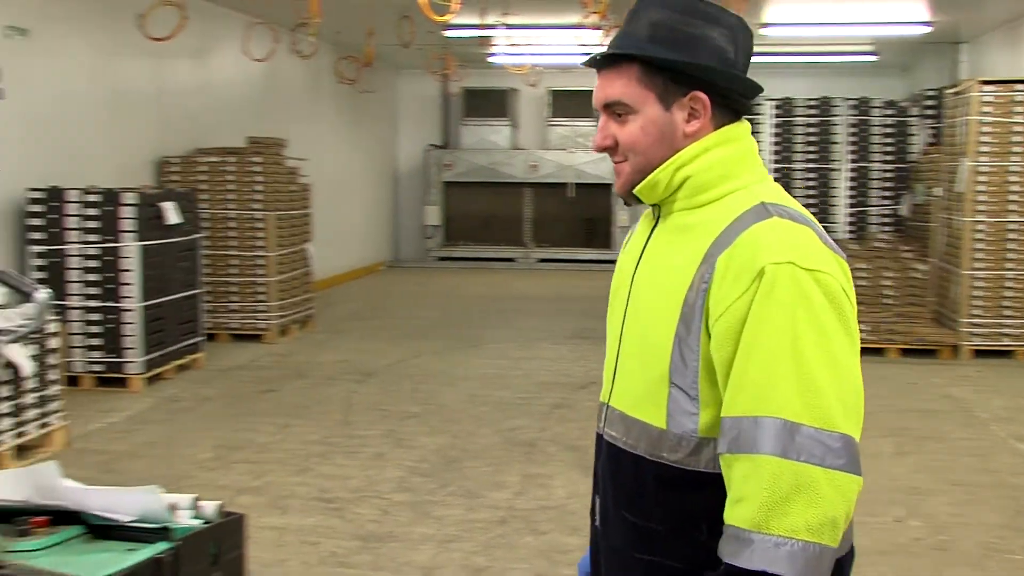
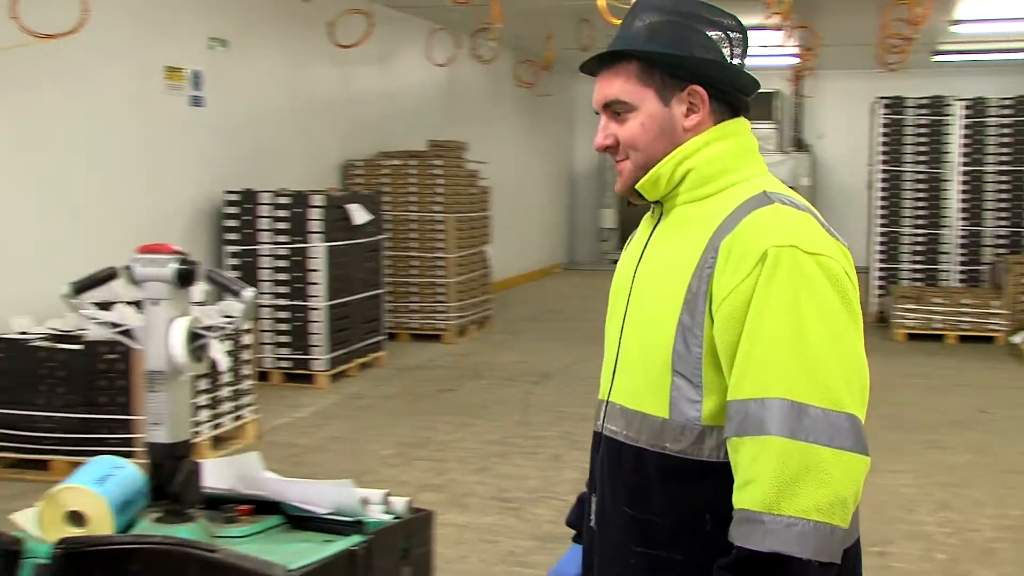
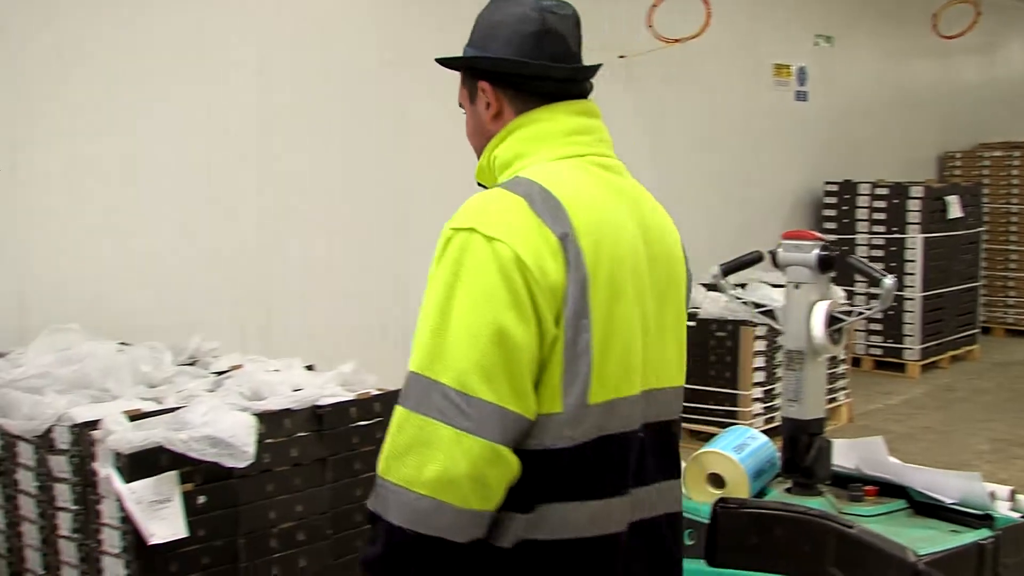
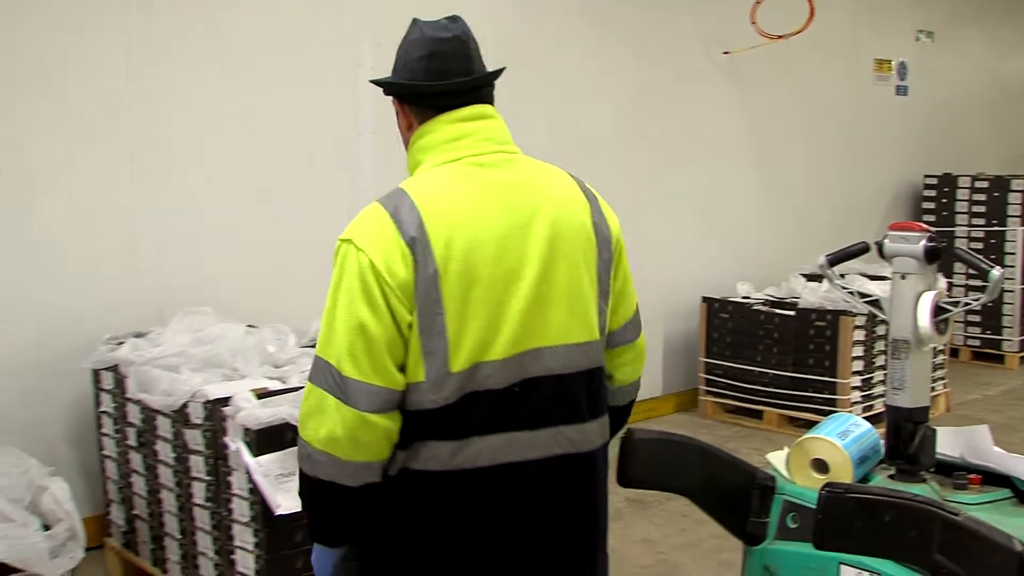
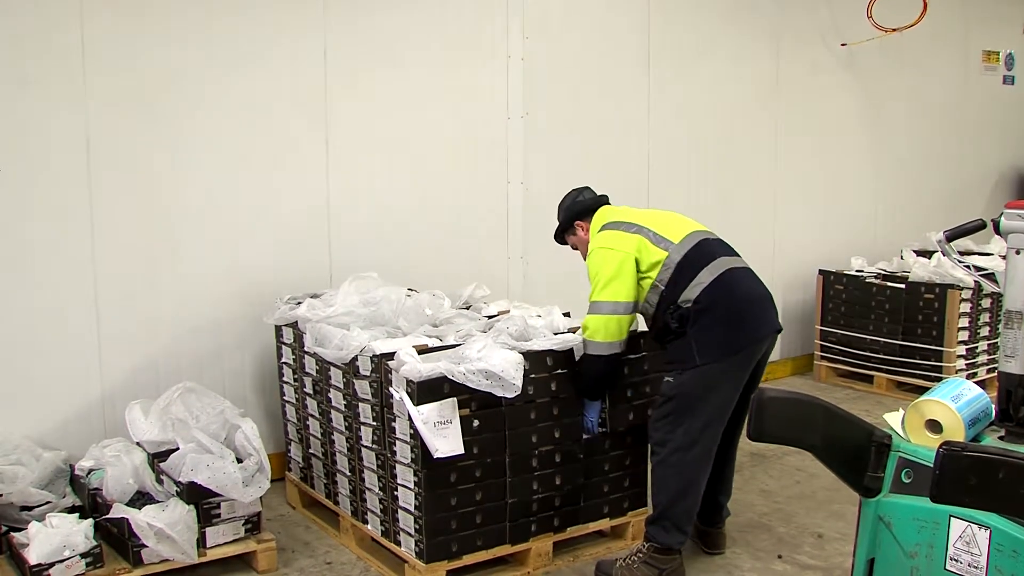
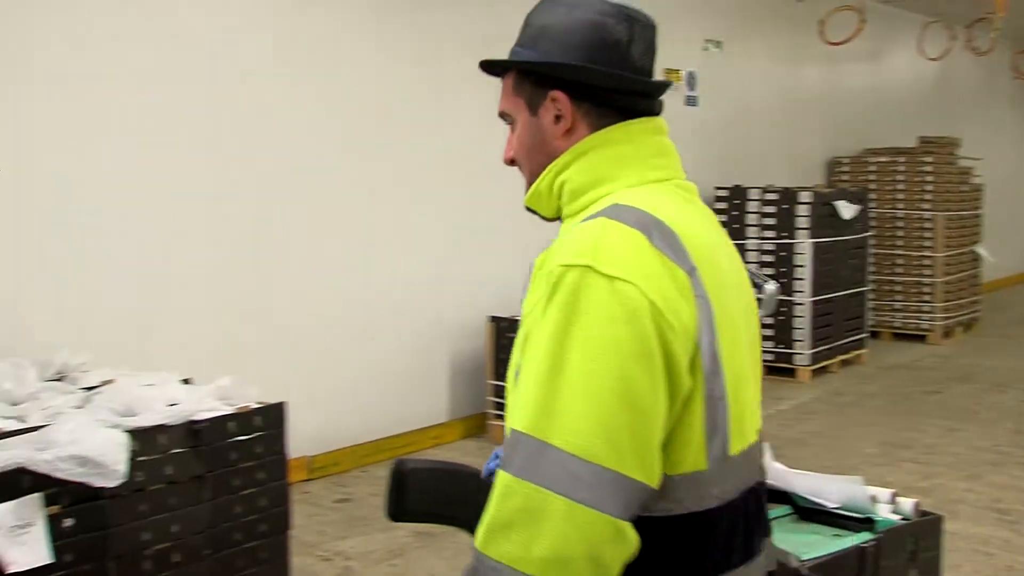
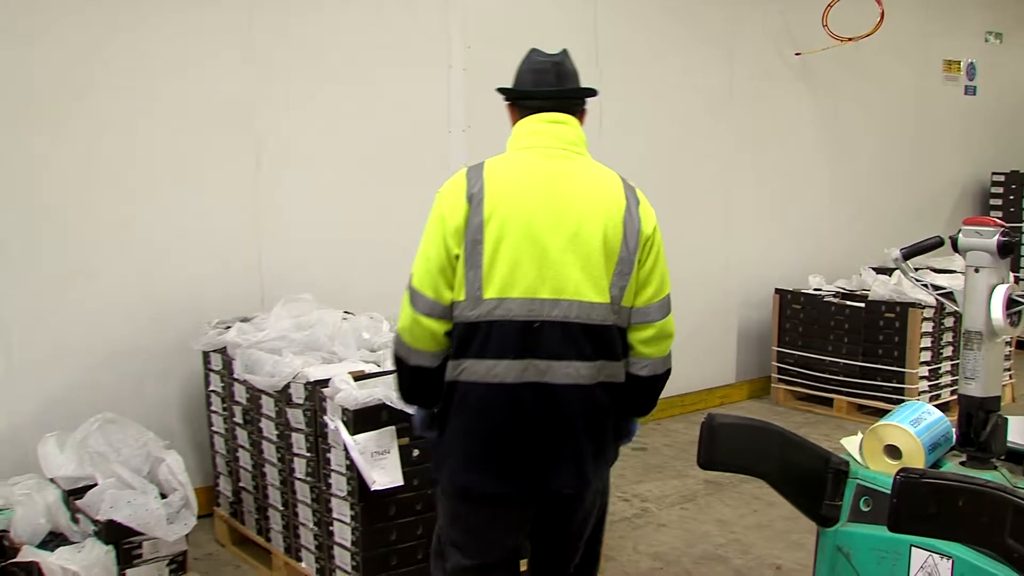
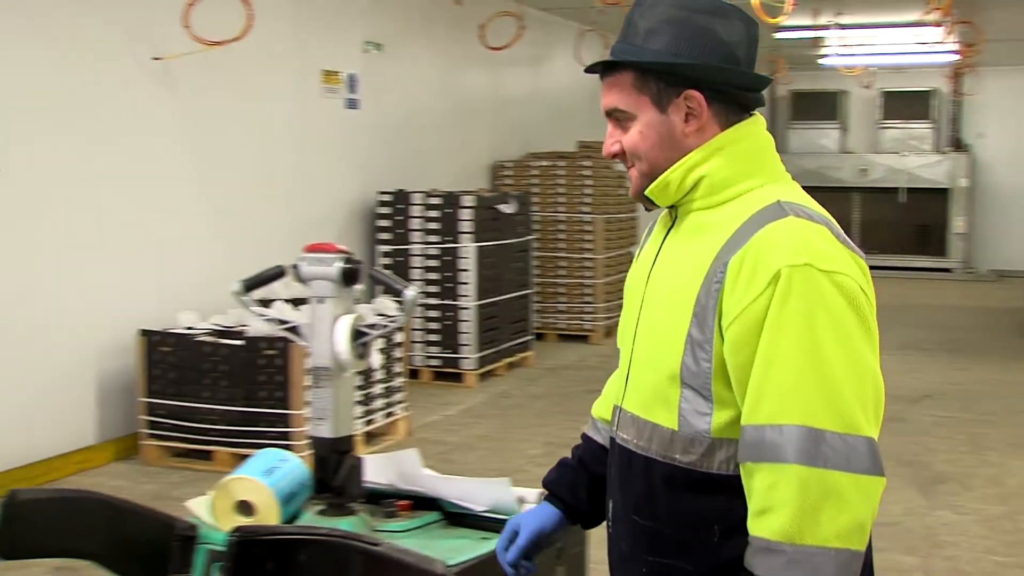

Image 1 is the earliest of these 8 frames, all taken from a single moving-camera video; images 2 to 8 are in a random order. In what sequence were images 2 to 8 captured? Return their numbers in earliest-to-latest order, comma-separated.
2, 8, 6, 3, 4, 7, 5
